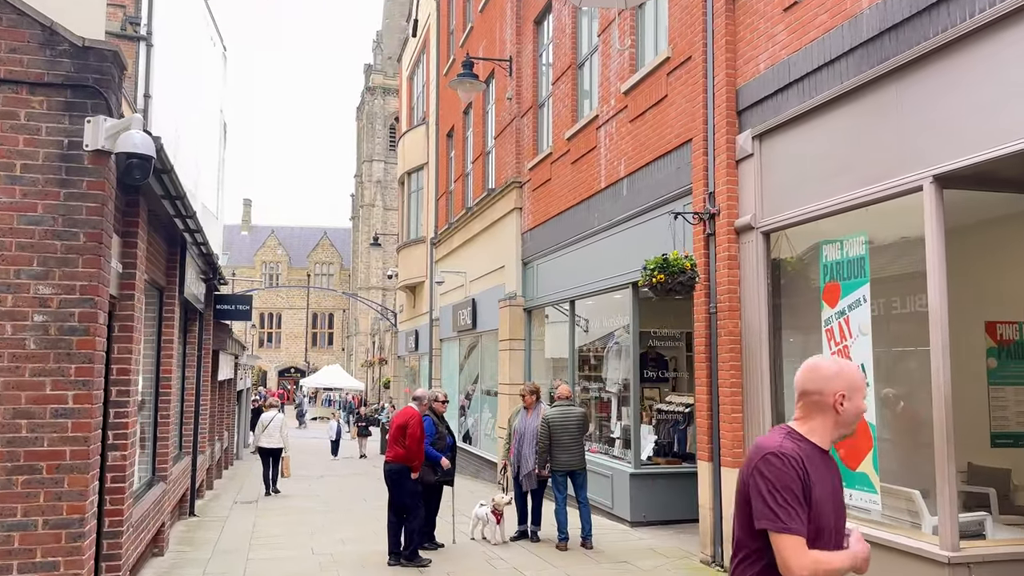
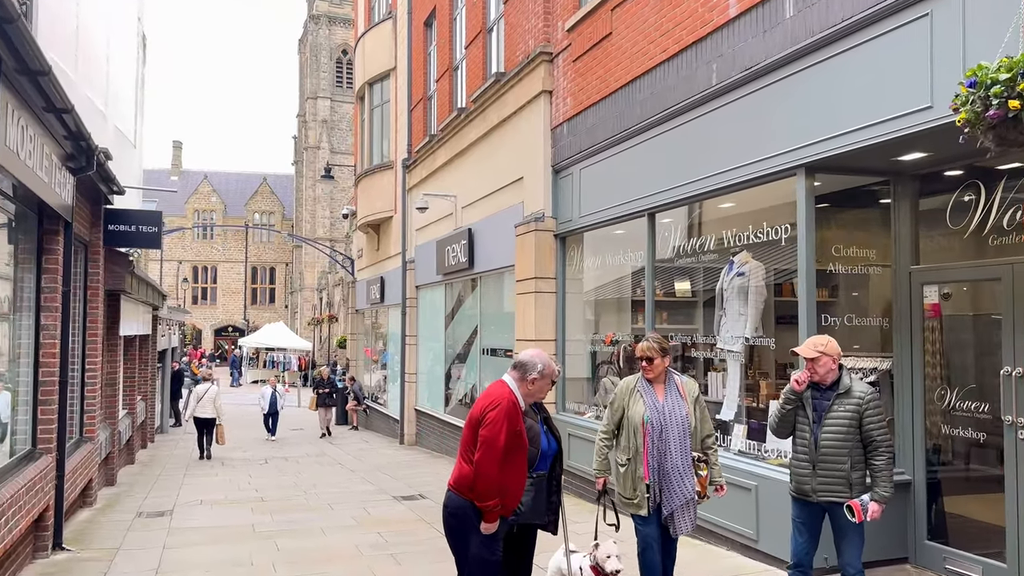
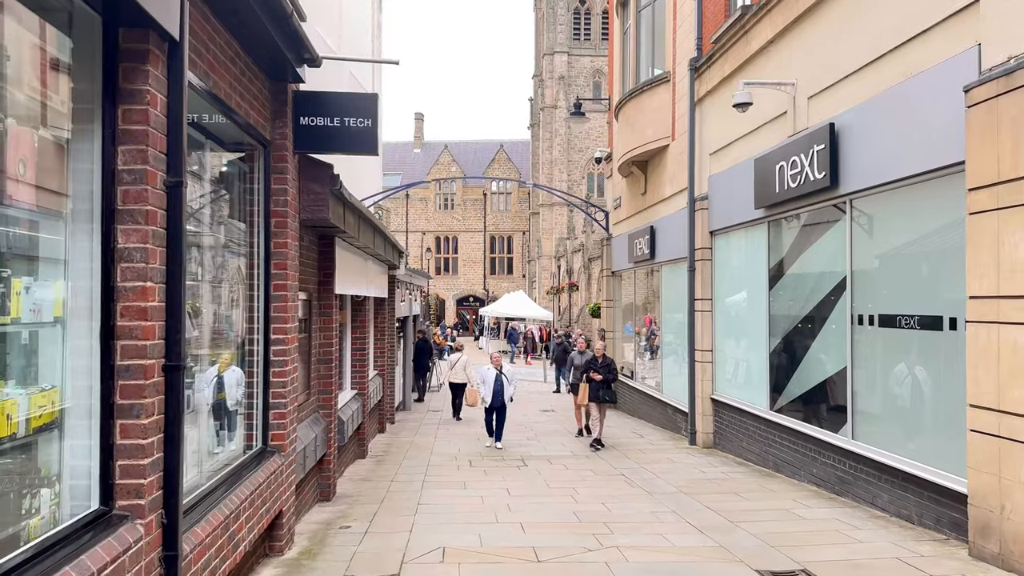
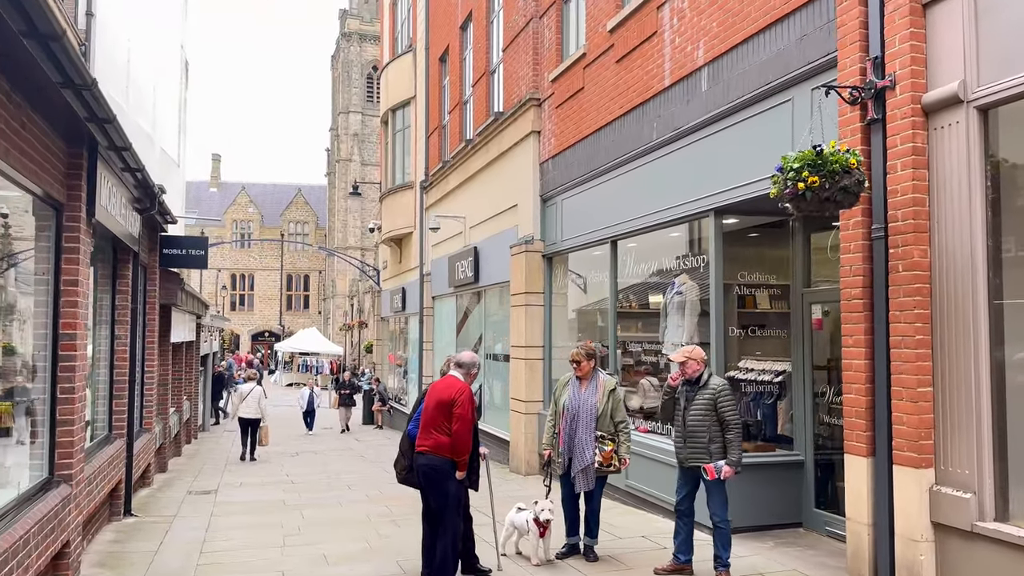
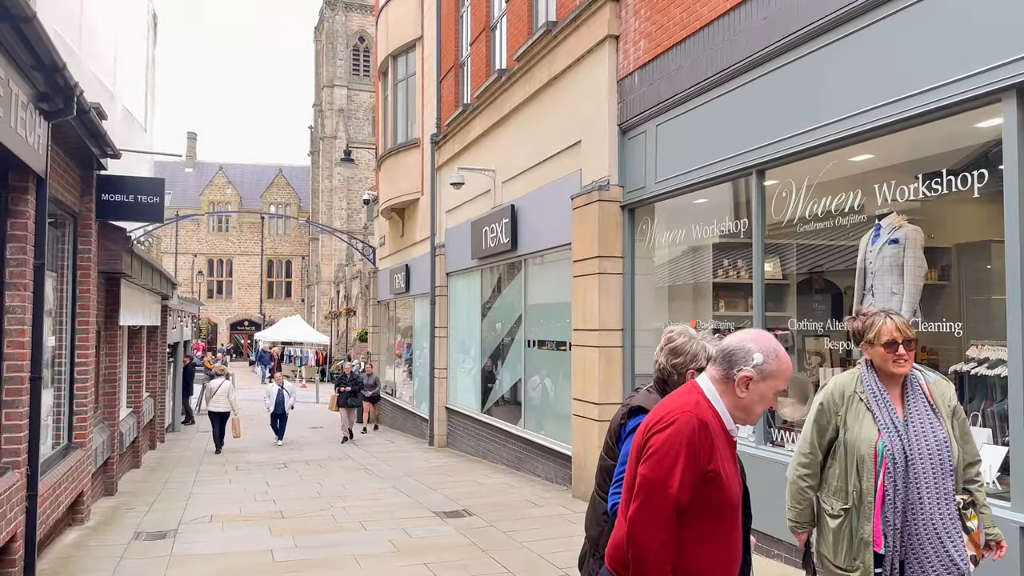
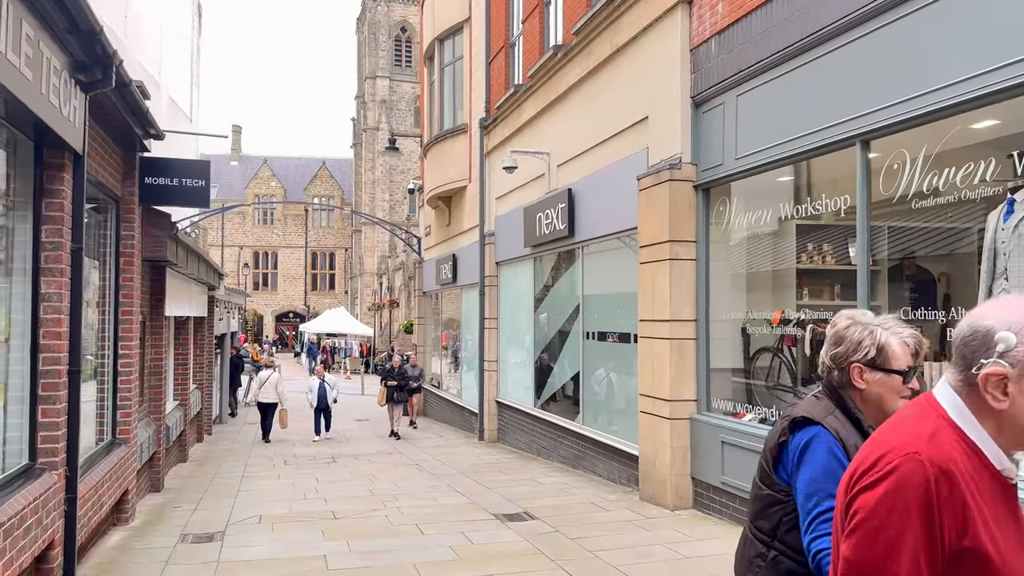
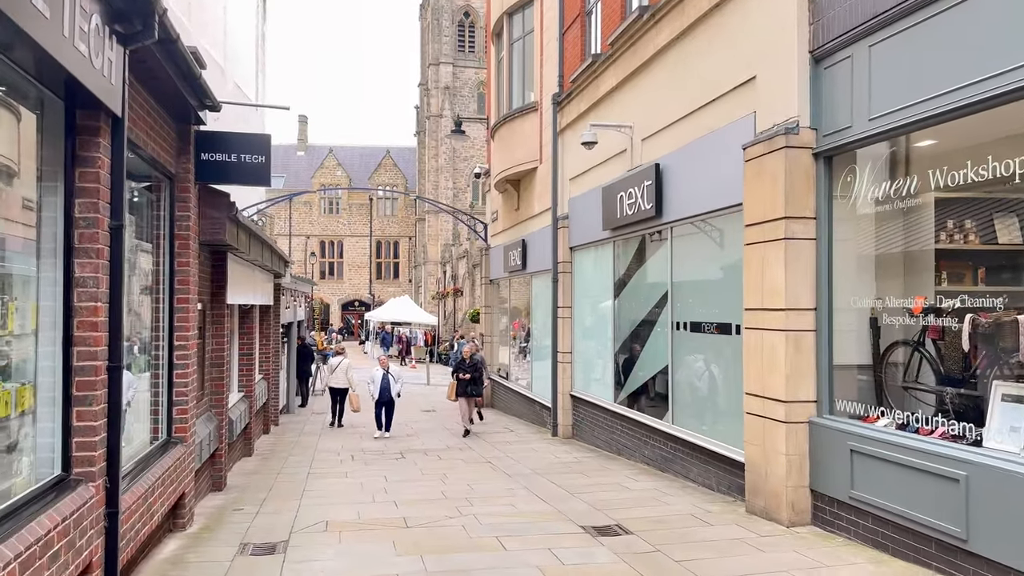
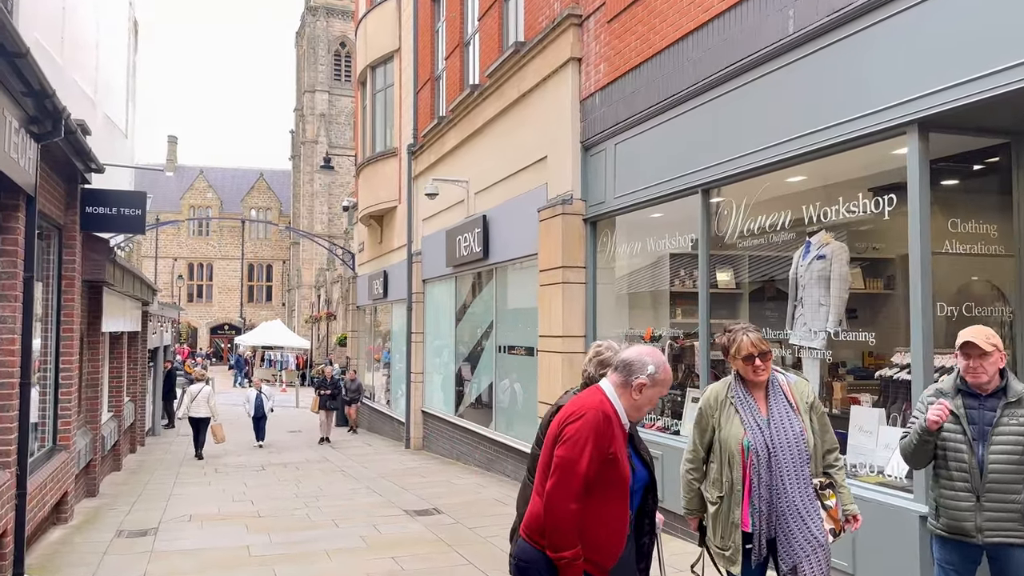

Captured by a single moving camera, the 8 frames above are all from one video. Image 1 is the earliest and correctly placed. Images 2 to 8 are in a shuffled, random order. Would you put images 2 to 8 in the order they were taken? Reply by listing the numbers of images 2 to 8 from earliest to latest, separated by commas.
4, 2, 8, 5, 6, 7, 3
